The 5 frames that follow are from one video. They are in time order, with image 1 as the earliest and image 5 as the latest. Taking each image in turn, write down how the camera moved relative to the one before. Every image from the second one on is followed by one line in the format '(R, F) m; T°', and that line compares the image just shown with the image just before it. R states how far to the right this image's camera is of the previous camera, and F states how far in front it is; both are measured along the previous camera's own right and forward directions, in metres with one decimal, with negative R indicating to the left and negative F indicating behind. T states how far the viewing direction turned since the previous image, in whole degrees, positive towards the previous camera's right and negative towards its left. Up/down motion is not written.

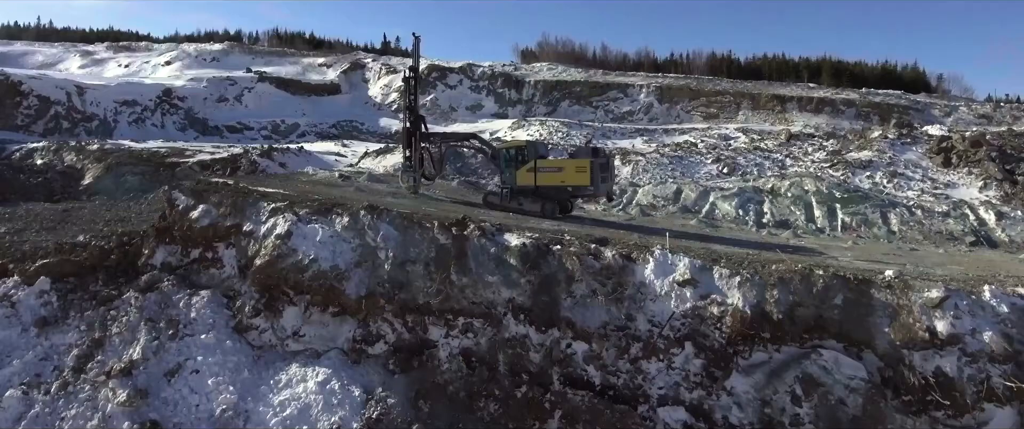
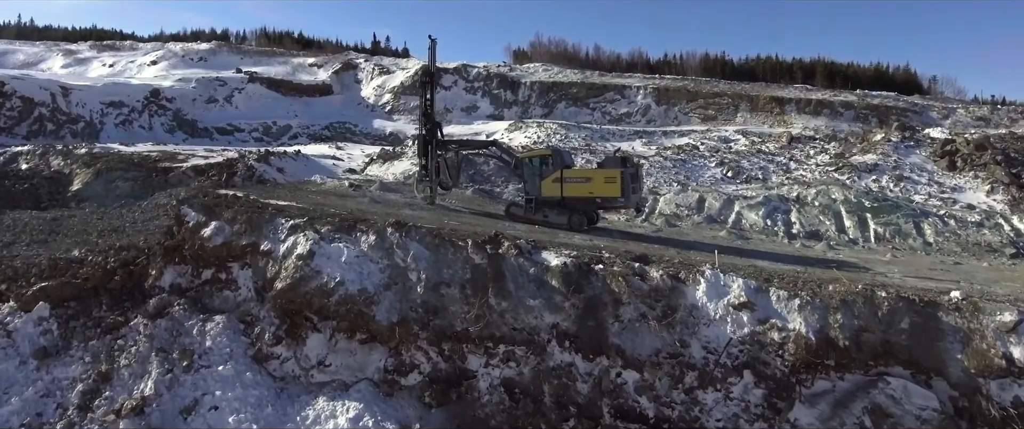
(-0.6, +0.6) m; +1°
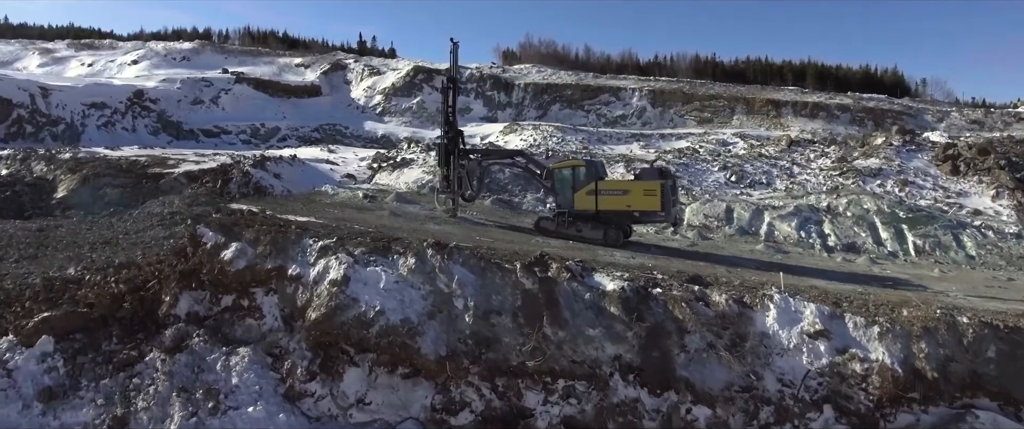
(-0.8, +0.7) m; +2°
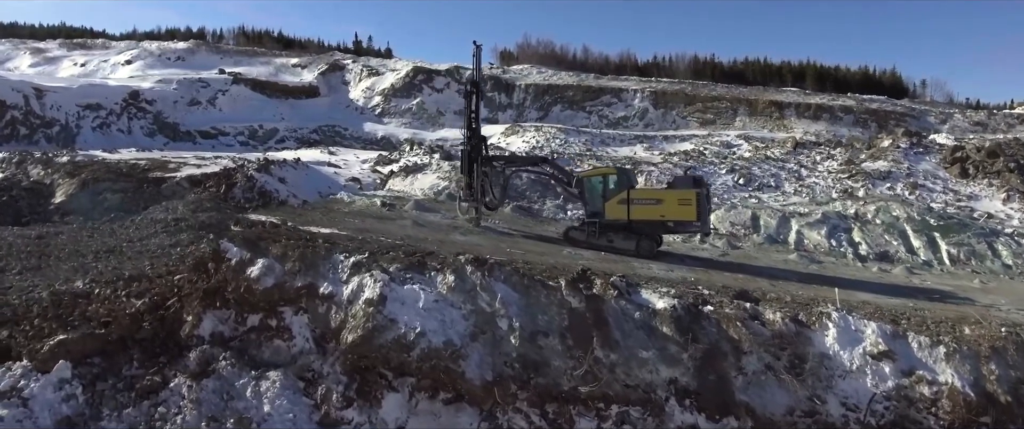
(-0.5, +0.4) m; +1°
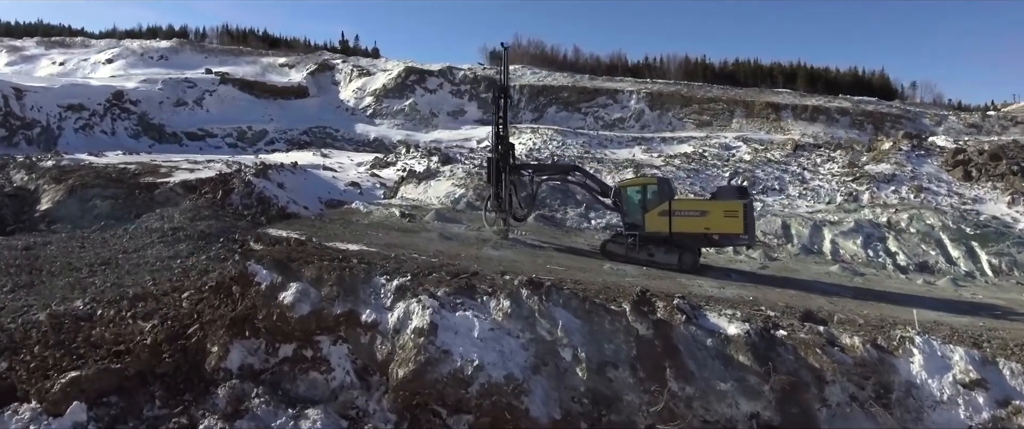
(-0.7, +0.6) m; +2°
